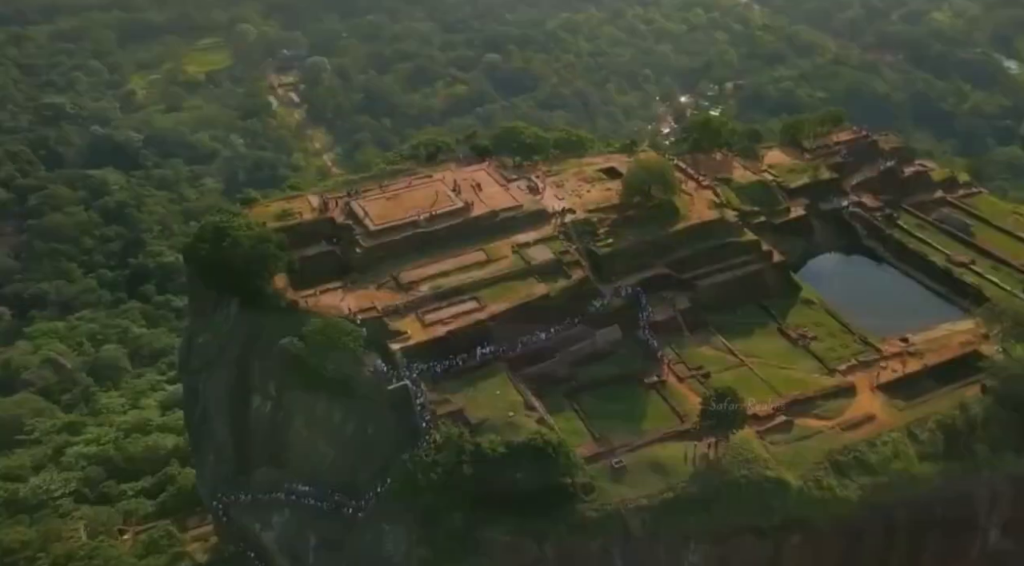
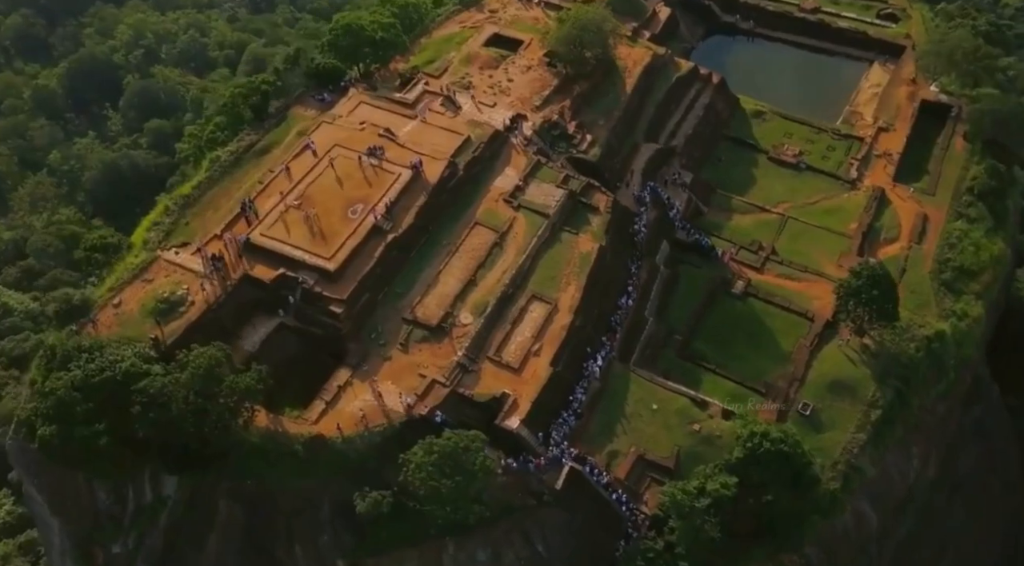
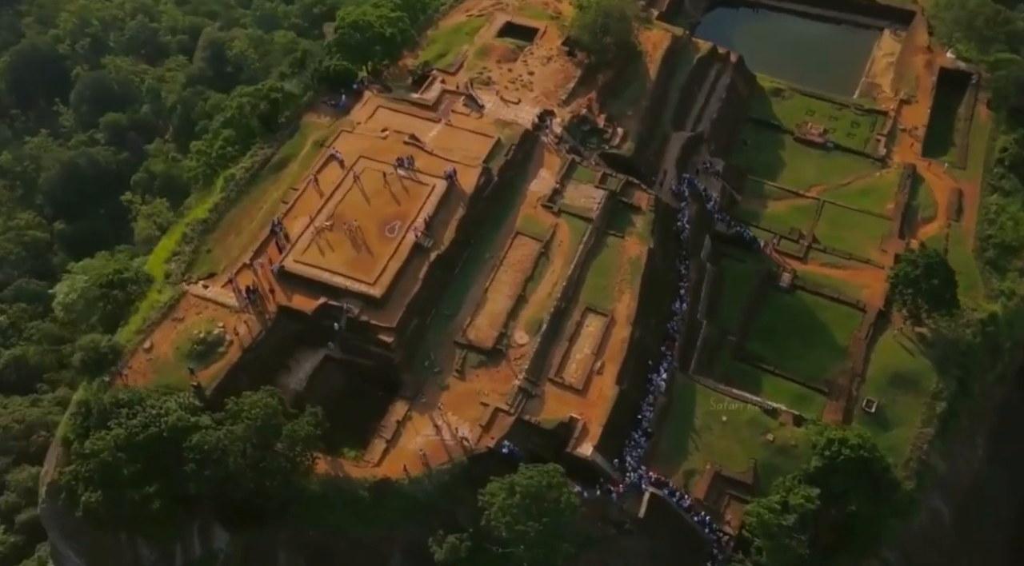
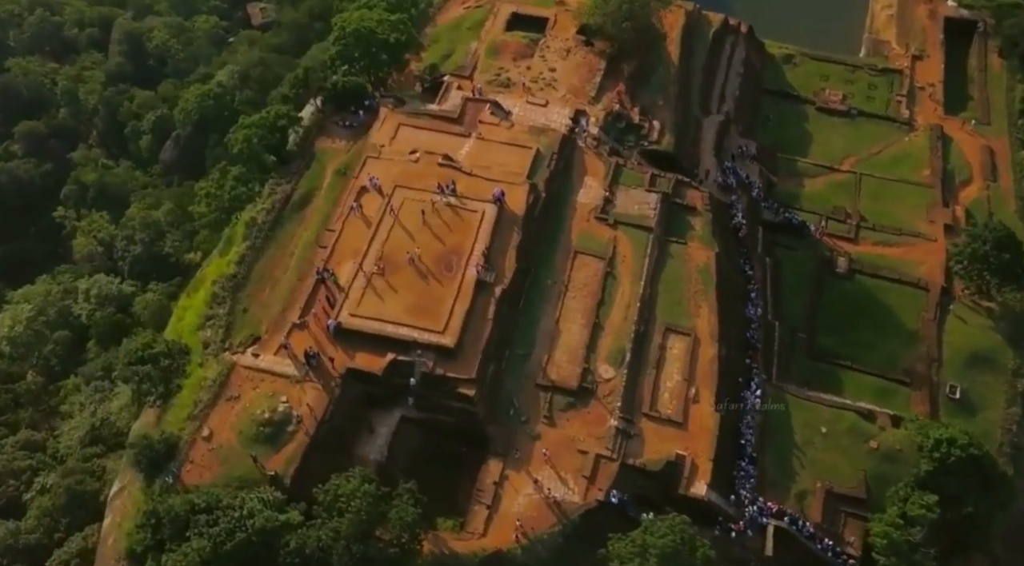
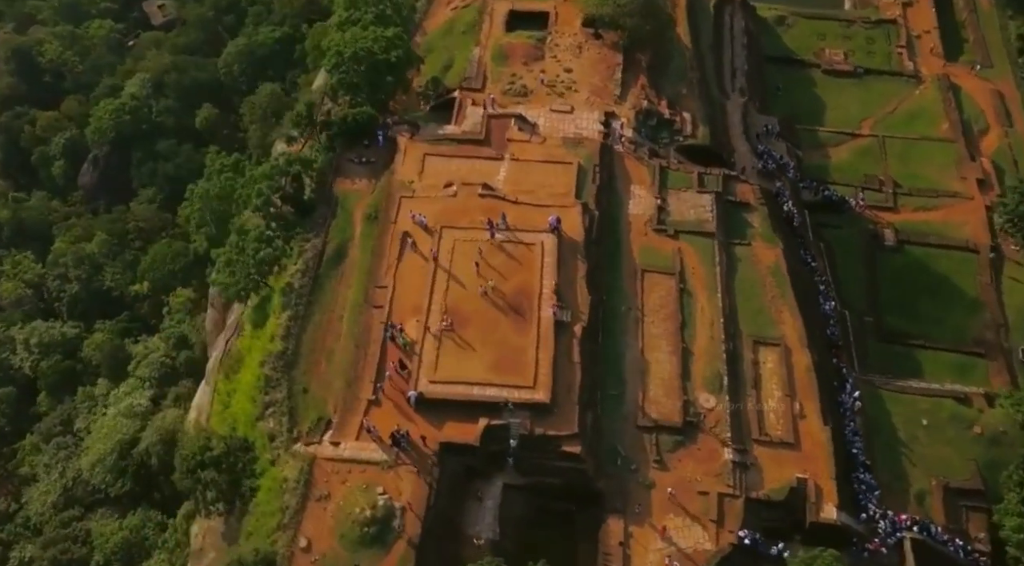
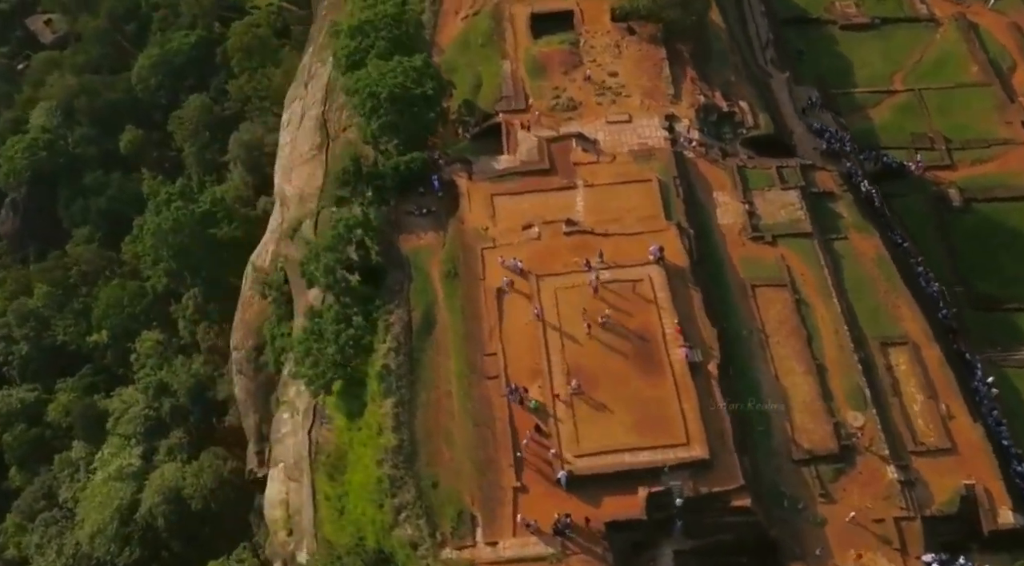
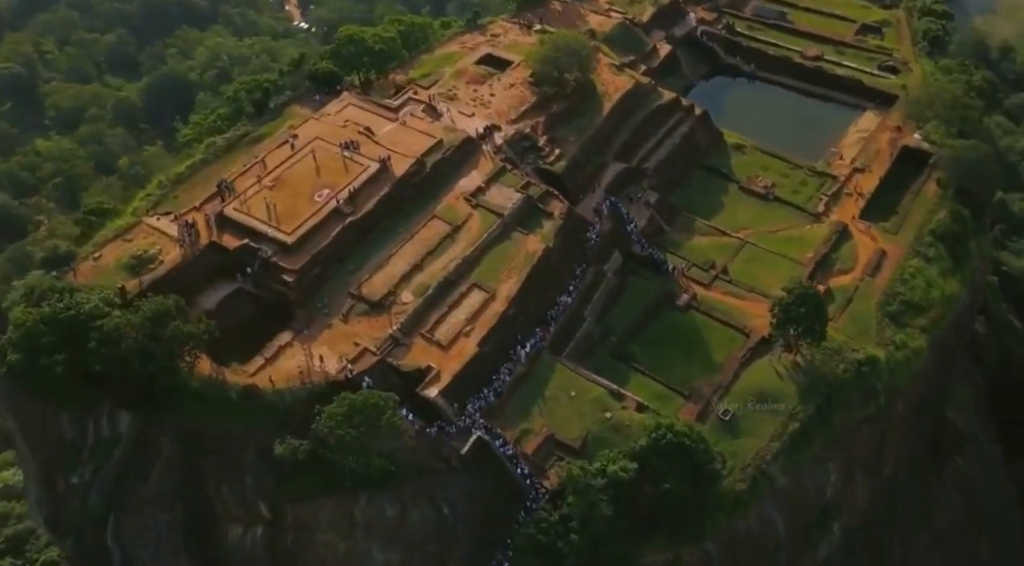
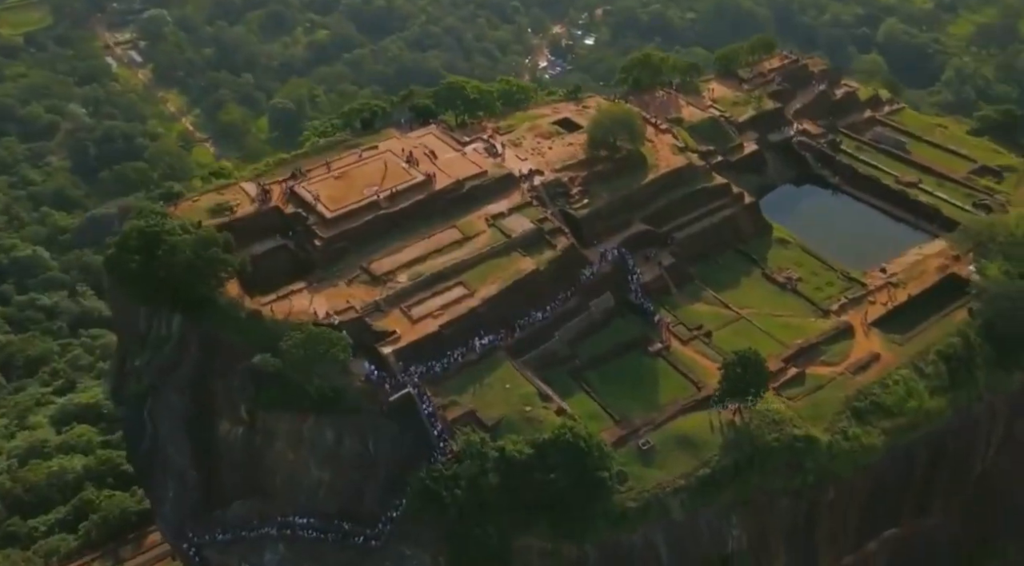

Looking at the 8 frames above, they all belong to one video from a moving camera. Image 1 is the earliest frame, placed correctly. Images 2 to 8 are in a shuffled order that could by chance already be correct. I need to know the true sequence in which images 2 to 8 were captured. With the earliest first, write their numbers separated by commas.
8, 7, 2, 3, 4, 5, 6
